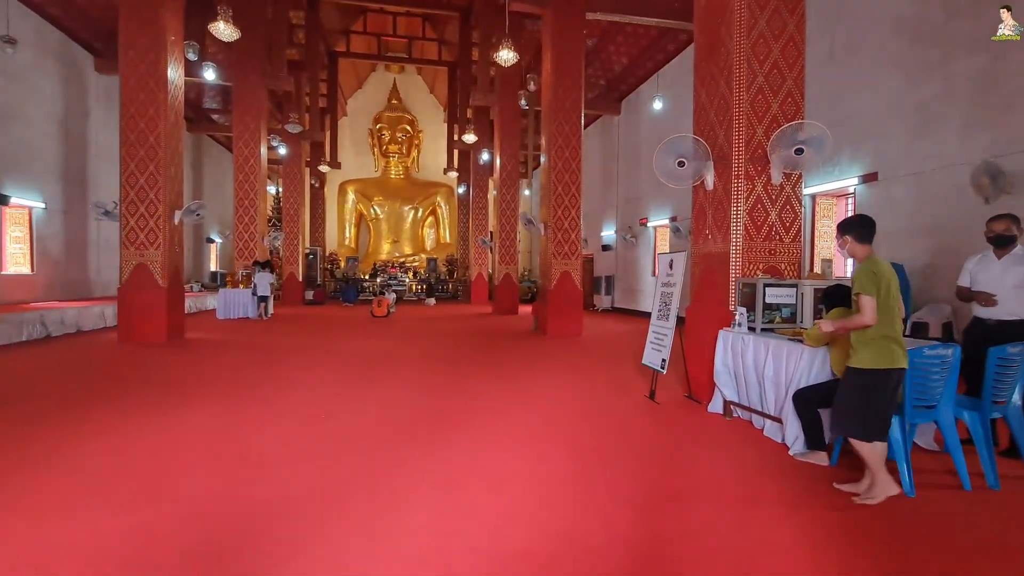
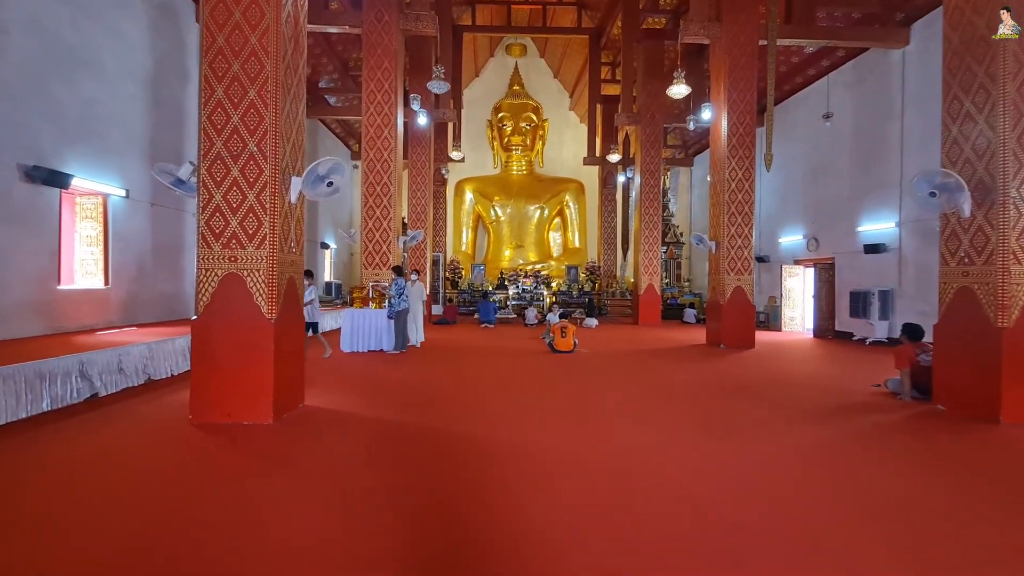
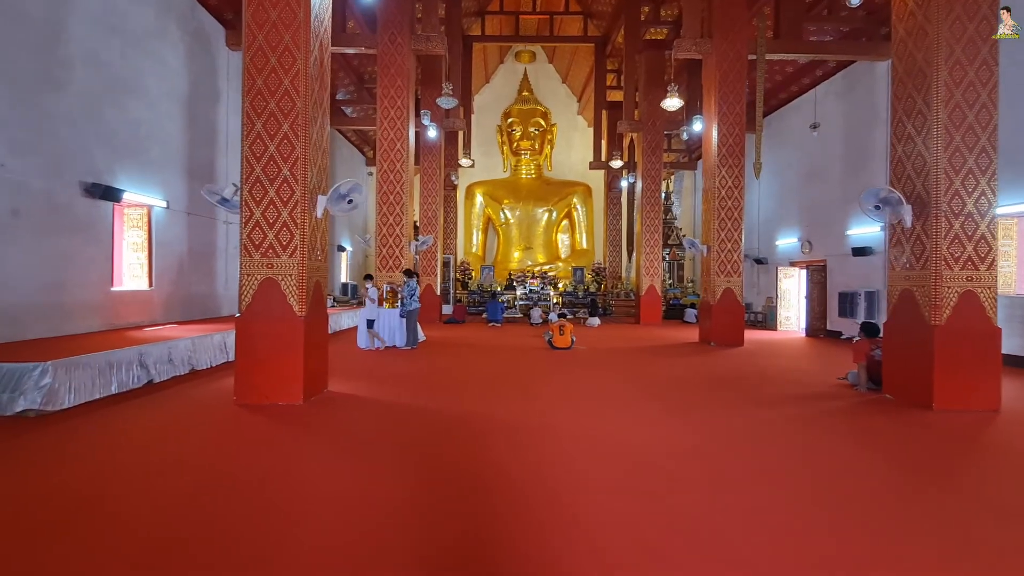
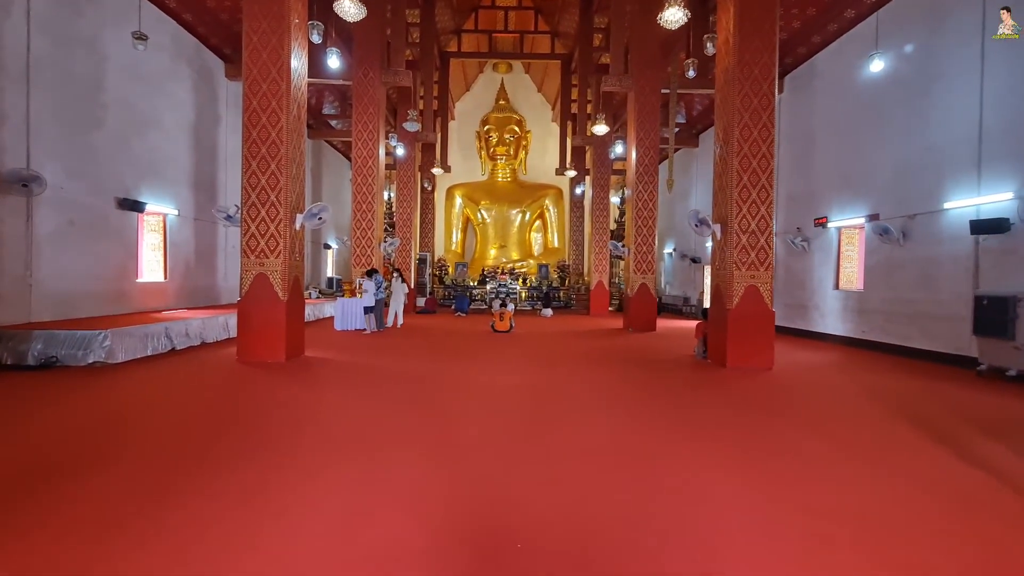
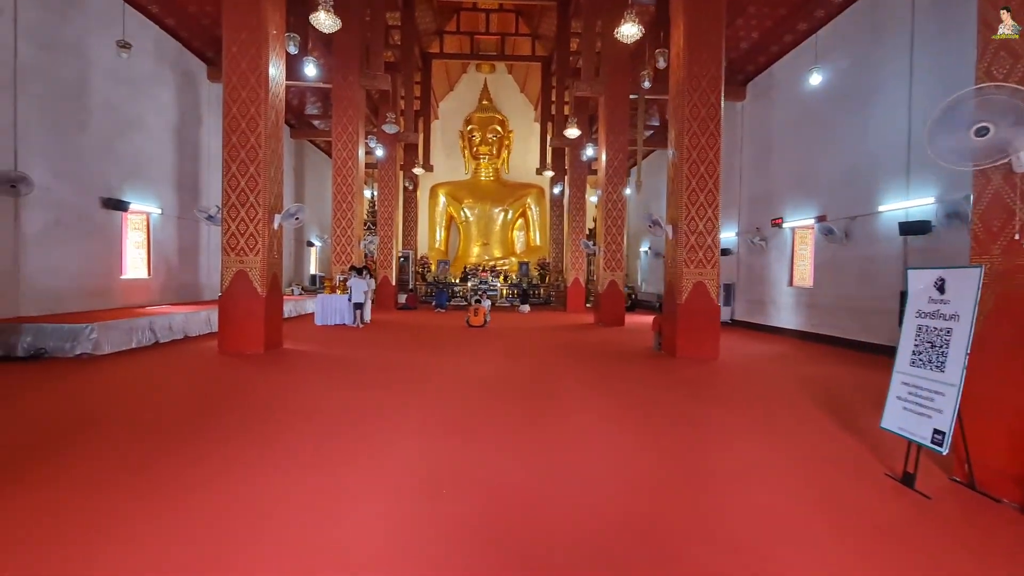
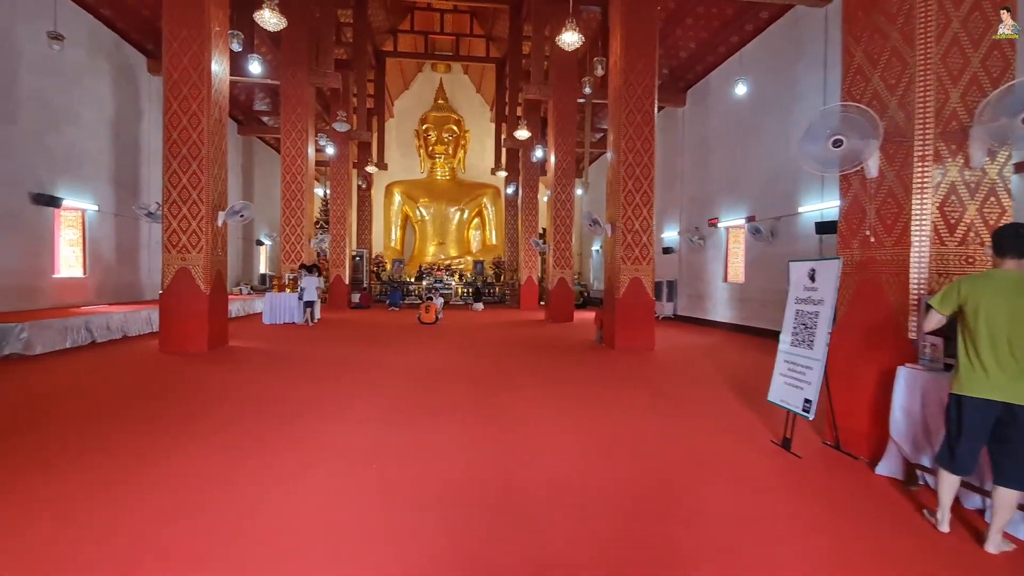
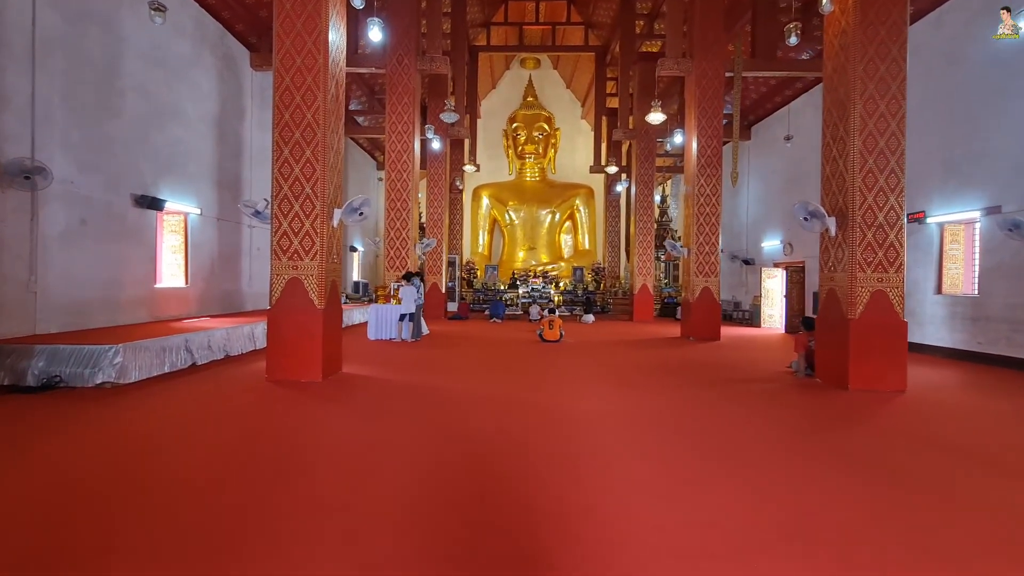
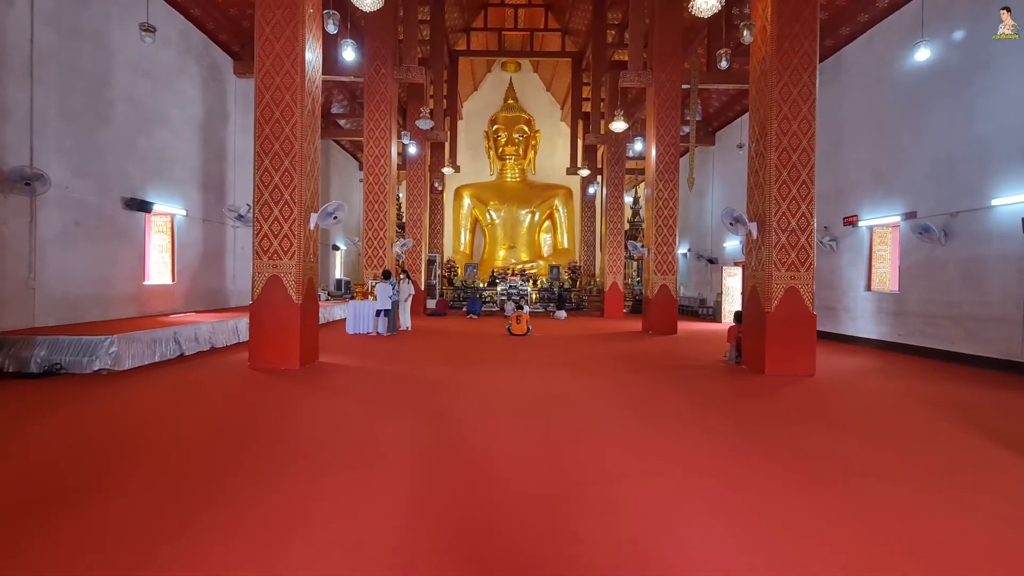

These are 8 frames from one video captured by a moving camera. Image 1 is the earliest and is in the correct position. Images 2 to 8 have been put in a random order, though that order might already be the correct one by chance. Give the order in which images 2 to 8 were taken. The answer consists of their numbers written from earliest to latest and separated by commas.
6, 5, 4, 8, 7, 3, 2
